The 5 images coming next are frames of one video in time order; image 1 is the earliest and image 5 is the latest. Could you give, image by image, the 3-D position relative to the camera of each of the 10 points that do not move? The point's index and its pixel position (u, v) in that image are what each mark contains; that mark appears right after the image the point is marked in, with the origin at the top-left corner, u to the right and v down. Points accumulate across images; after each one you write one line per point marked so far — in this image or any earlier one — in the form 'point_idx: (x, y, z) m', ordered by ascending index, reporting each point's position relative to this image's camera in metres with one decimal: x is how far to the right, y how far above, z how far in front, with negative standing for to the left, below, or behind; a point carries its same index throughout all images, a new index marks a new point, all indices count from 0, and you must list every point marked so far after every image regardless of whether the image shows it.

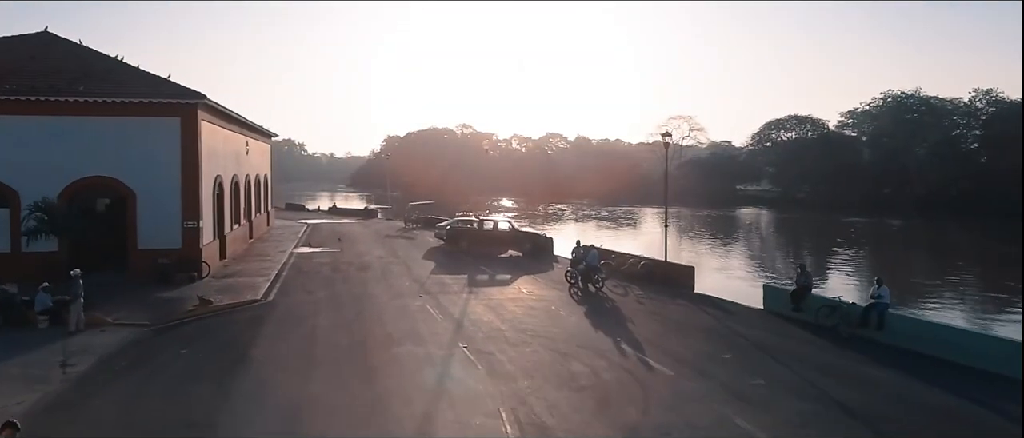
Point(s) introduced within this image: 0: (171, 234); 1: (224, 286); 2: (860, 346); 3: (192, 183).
0: (-6.7, -0.3, +16.0) m
1: (-5.2, -1.2, +14.8) m
2: (+4.4, -1.6, +10.4) m
3: (-6.3, +0.7, +16.1) m
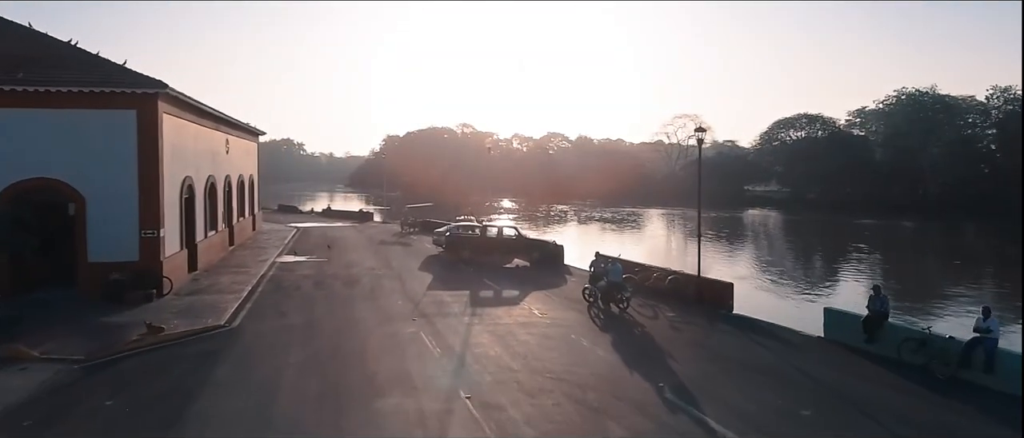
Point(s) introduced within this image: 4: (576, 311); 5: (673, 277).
0: (-6.5, -0.4, +13.9) m
1: (-5.0, -1.4, +12.7) m
2: (+4.6, -1.8, +8.3) m
3: (-6.1, +0.6, +13.9) m
4: (+1.0, -1.4, +12.9) m
5: (+2.8, -1.0, +14.3) m
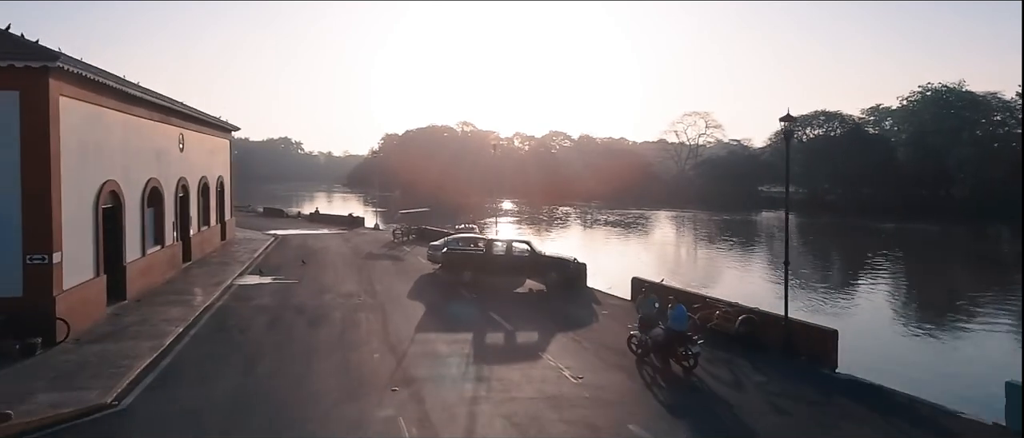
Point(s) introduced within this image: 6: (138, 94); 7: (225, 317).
0: (-6.3, -0.7, +10.2) m
1: (-4.8, -1.6, +9.0) m
2: (+4.8, -2.0, +4.6) m
3: (-5.9, +0.3, +10.3) m
4: (+1.2, -1.7, +9.2) m
5: (+3.1, -1.3, +10.6) m
6: (-6.5, +2.1, +14.2) m
7: (-4.4, -1.5, +12.5) m
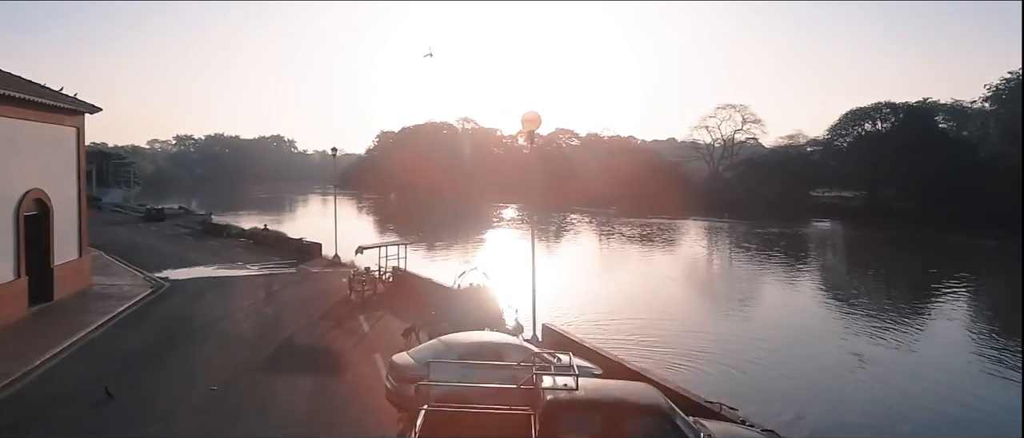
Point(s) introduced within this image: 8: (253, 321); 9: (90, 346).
0: (-5.6, -1.5, -0.6) m
1: (-4.1, -2.4, -1.8) m
2: (+5.5, -2.9, -6.2) m
3: (-5.2, -0.5, -0.6) m
4: (+1.9, -2.5, -1.6) m
5: (+3.8, -2.1, -0.2) m
6: (-5.7, +1.3, +3.3) m
7: (-3.6, -2.3, +1.6) m
8: (-4.2, -1.7, +13.3) m
9: (-5.9, -1.7, +11.5) m
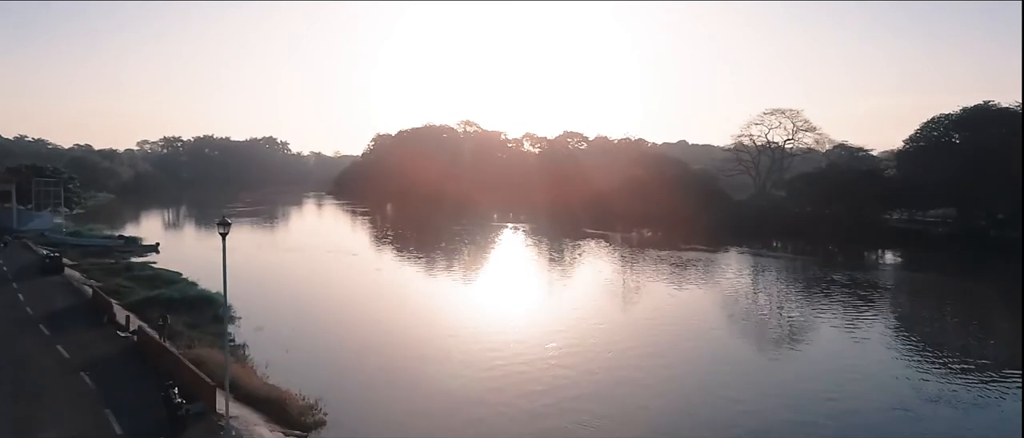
0: (-4.7, -3.5, -11.6) m
1: (-3.2, -4.4, -12.8) m
2: (+6.4, -4.8, -17.2) m
3: (-4.3, -2.5, -11.6) m
4: (+2.8, -4.5, -12.6) m
5: (+4.6, -4.1, -11.2) m
6: (-4.9, -0.6, -7.6) m
7: (-2.8, -4.3, -9.4) m
8: (-3.3, -3.6, +2.3) m
9: (-5.0, -3.7, +0.5) m
